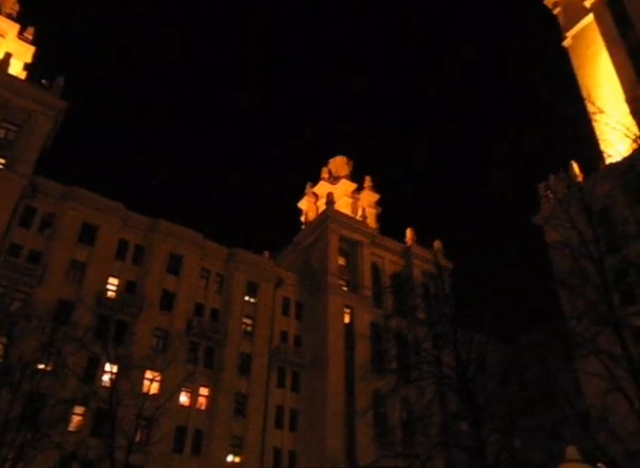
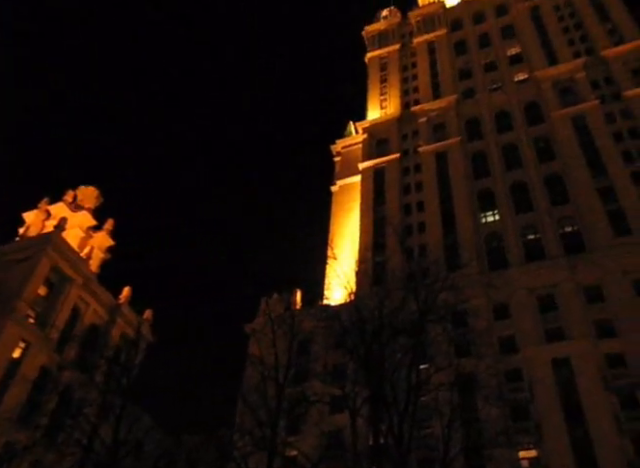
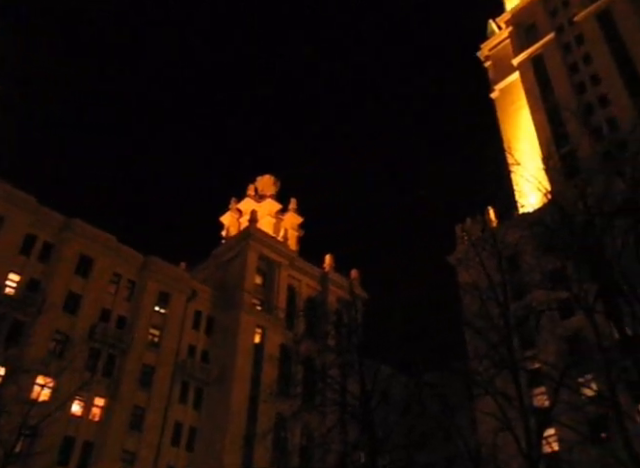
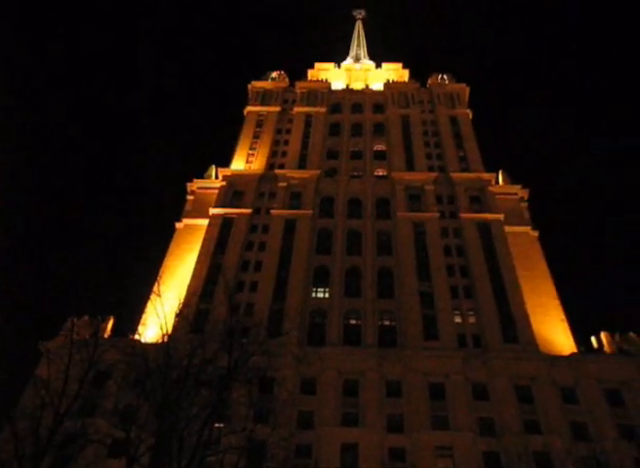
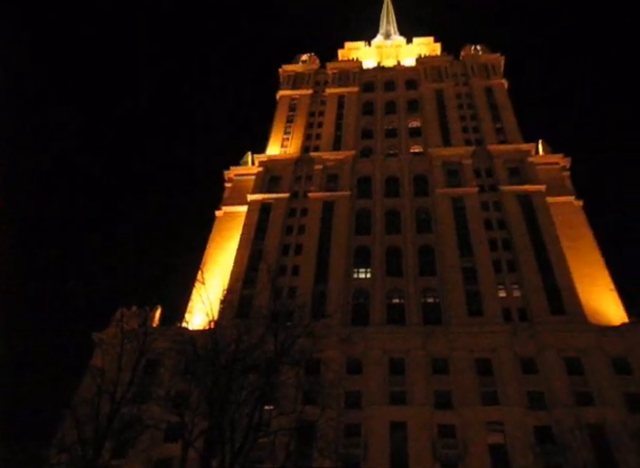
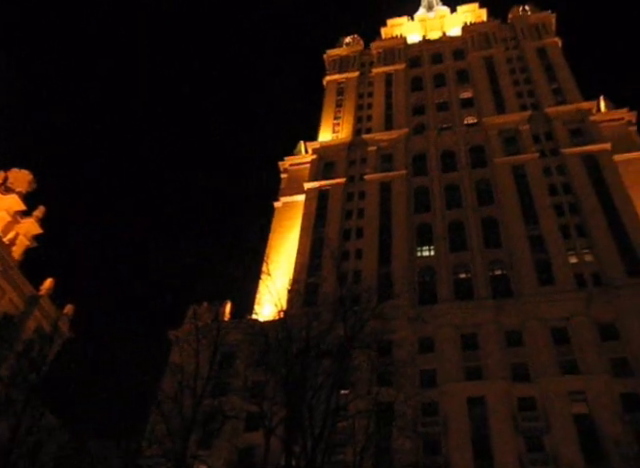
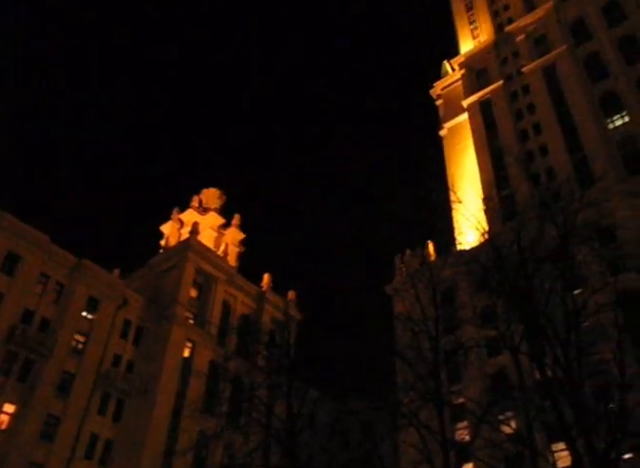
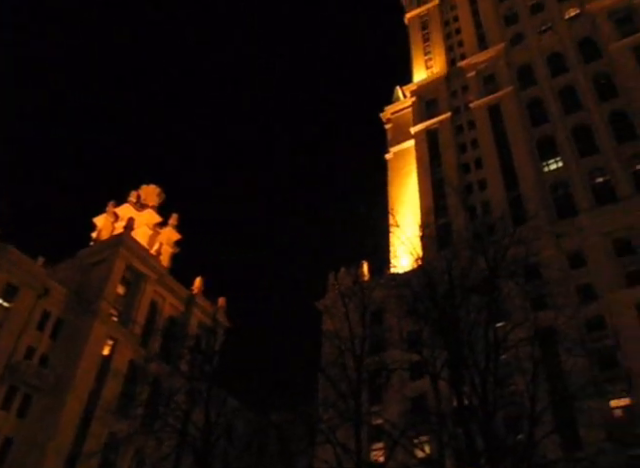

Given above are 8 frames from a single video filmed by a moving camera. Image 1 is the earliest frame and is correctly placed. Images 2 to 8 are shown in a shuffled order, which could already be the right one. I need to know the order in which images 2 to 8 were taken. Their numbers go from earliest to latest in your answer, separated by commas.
3, 7, 8, 2, 6, 5, 4
